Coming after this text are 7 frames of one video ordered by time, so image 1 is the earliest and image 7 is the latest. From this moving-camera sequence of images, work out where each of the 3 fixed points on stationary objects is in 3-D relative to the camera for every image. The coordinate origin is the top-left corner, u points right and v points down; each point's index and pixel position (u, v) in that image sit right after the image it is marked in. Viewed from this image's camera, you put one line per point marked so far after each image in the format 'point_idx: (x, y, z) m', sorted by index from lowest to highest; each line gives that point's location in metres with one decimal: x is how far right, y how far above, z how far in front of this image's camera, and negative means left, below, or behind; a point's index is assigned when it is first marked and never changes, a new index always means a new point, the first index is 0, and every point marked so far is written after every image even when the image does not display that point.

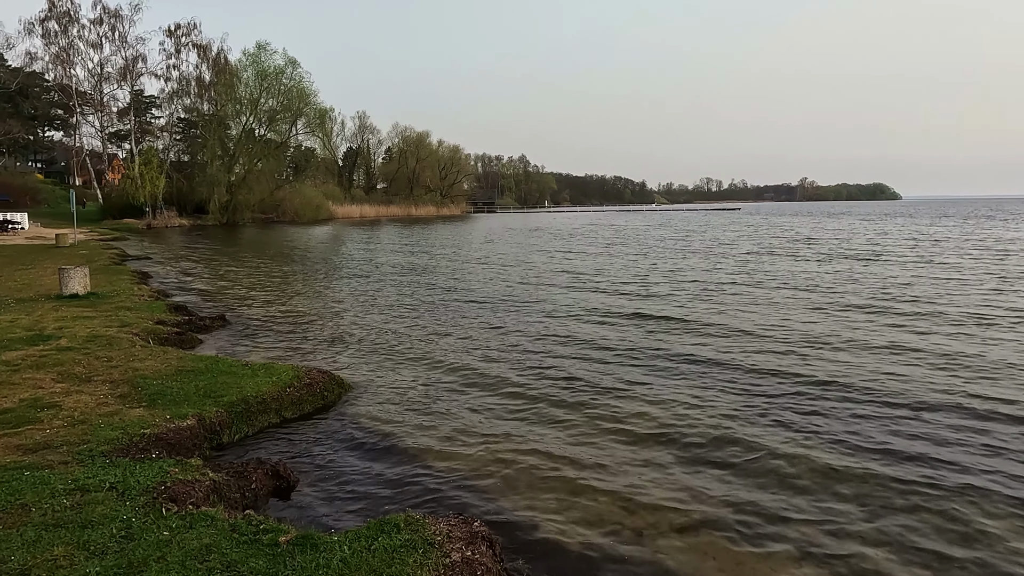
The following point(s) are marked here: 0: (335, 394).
0: (-2.4, -1.4, +9.1) m
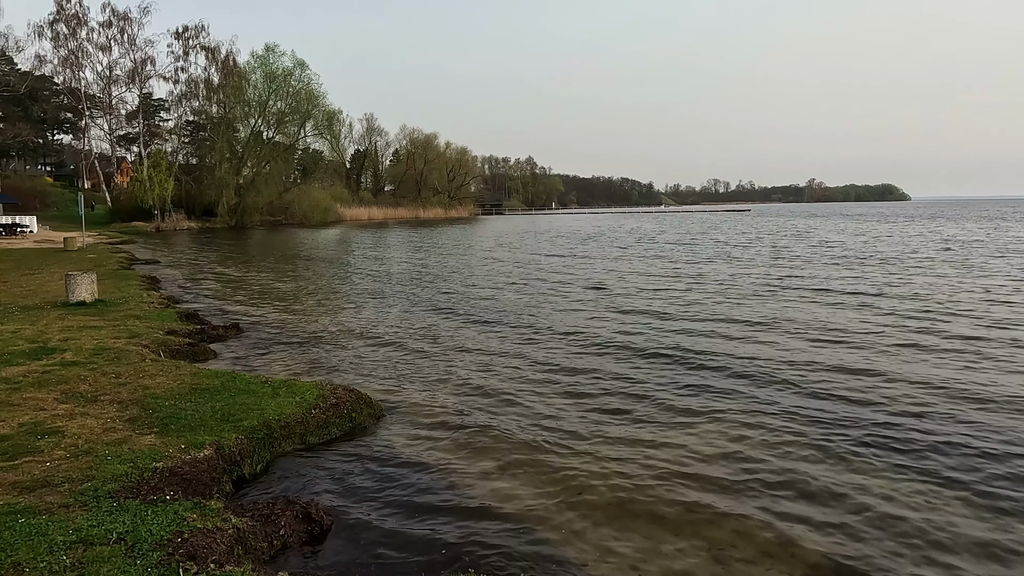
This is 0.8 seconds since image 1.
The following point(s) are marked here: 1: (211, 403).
0: (-1.8, -1.6, +8.3) m
1: (-3.5, -1.3, +7.8) m
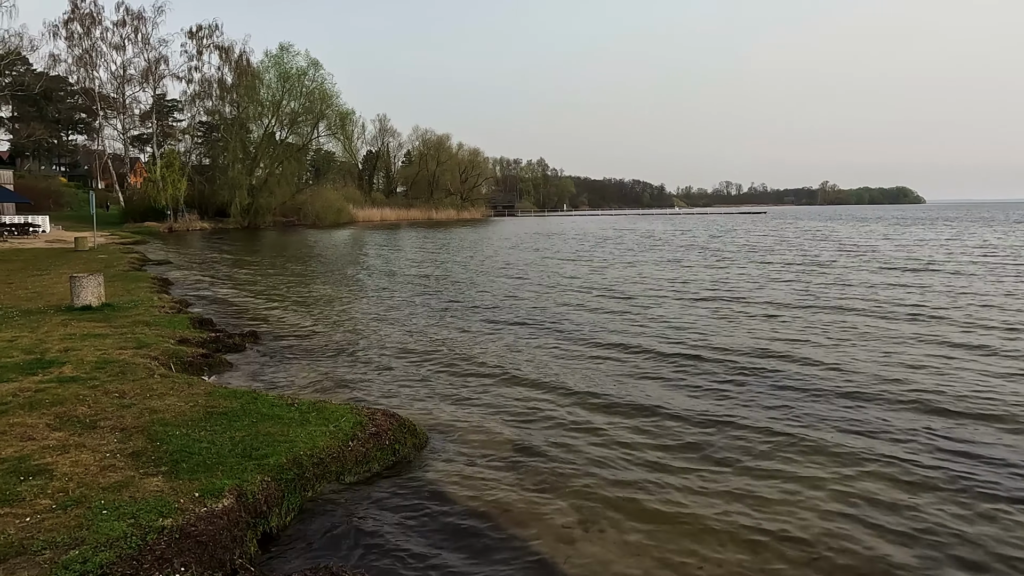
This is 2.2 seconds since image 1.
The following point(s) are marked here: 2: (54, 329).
0: (-1.1, -1.6, +7.0) m
1: (-2.7, -1.4, +6.6) m
2: (-8.0, -0.7, +11.8) m
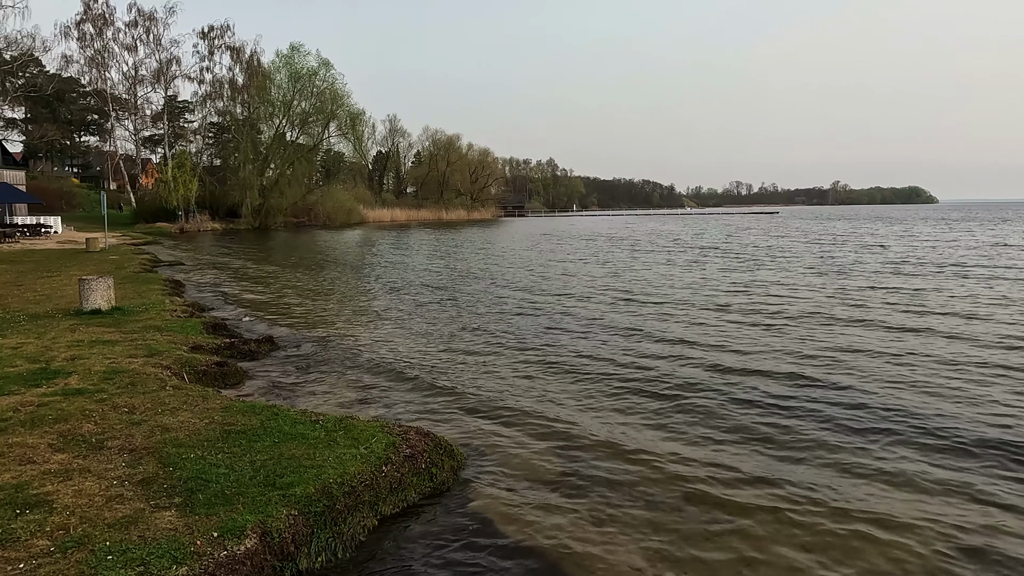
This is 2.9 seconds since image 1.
0: (-0.6, -1.7, +6.3) m
1: (-2.3, -1.5, +5.9) m
2: (-7.5, -0.8, +11.2) m
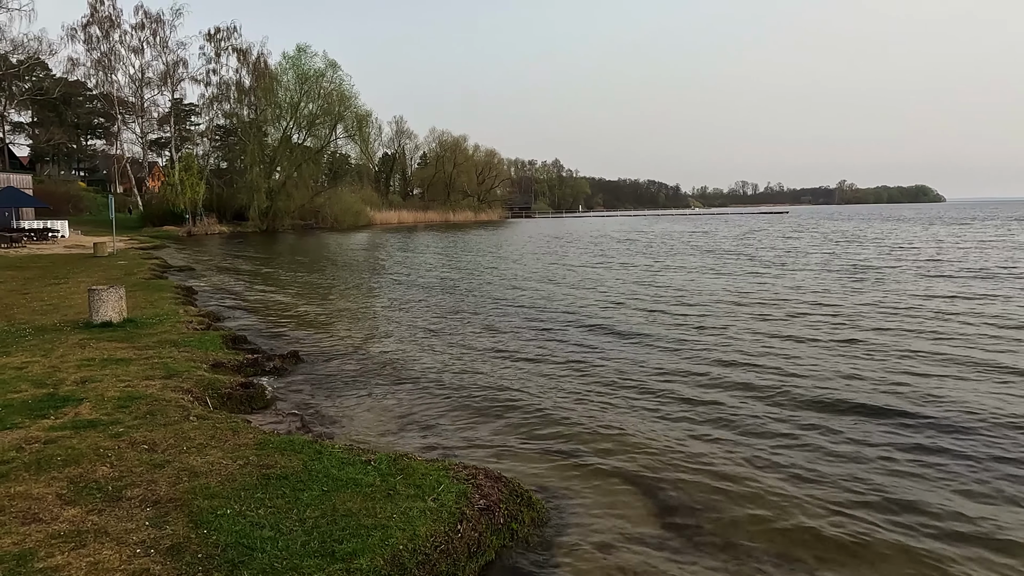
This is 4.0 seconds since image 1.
0: (+0.1, -1.9, +5.3) m
1: (-1.5, -1.6, +4.9) m
2: (-6.7, -1.0, +10.3) m
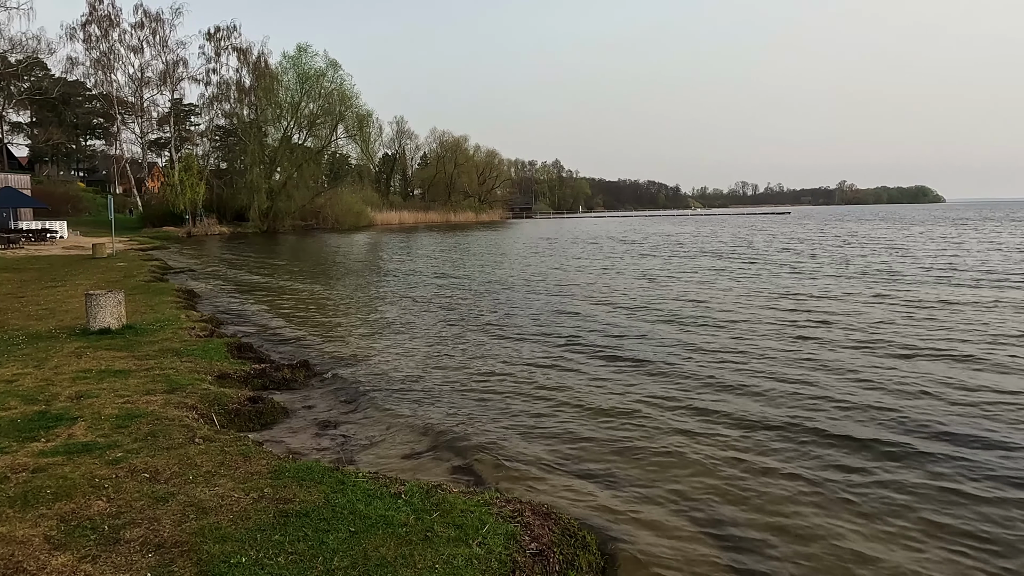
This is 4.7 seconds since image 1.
0: (+0.5, -1.9, +4.7) m
1: (-1.2, -1.7, +4.2) m
2: (-6.3, -1.1, +9.6) m
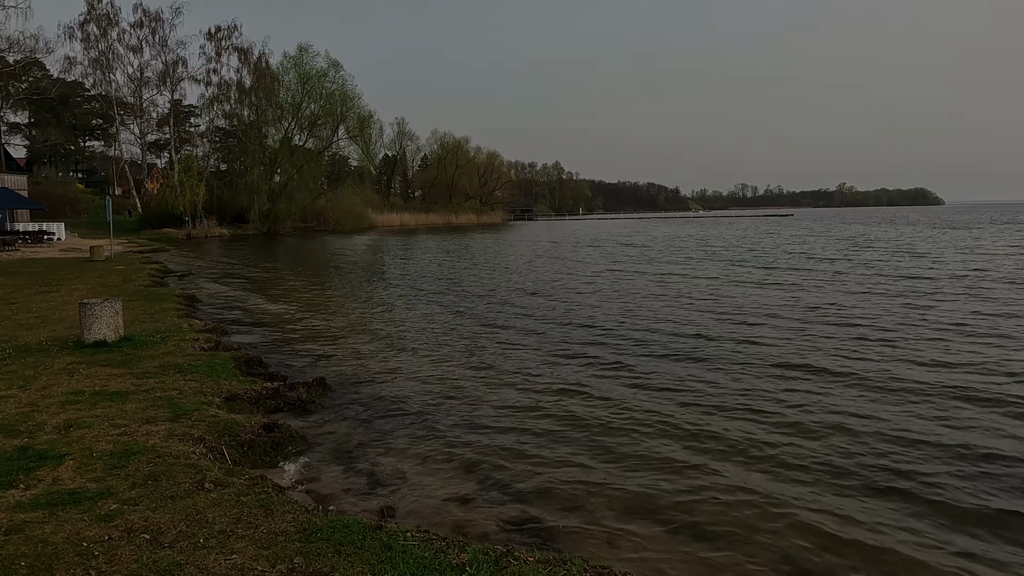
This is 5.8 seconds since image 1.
0: (+1.1, -2.1, +3.6) m
1: (-0.6, -1.8, +3.2) m
2: (-5.8, -1.2, +8.5) m
